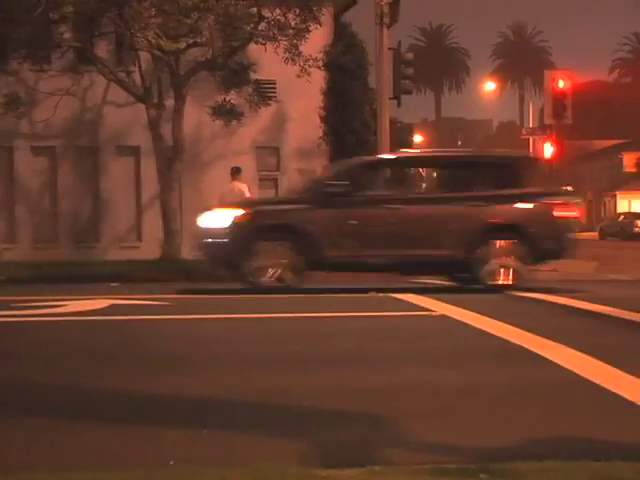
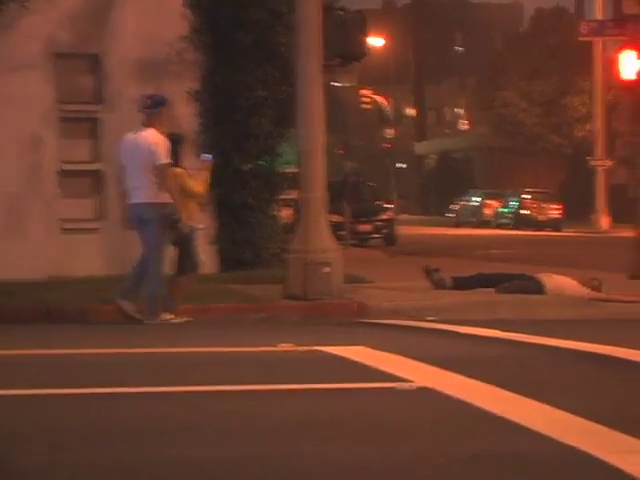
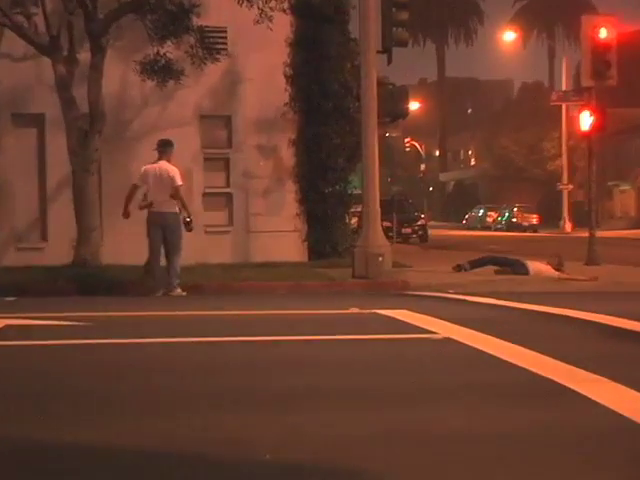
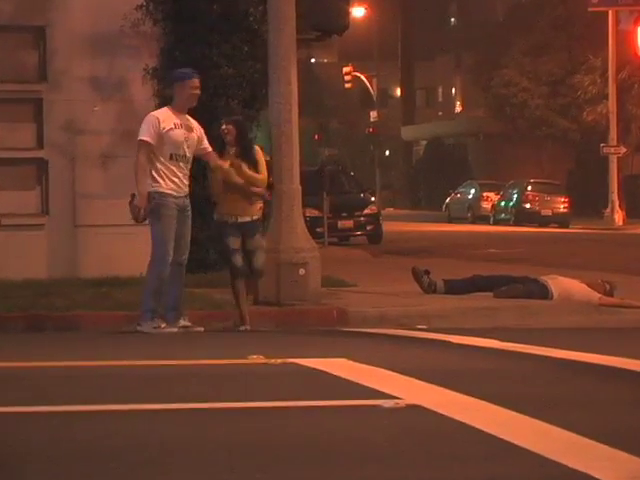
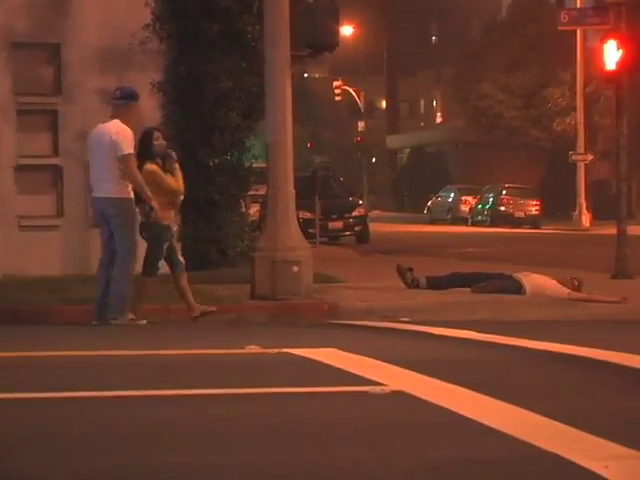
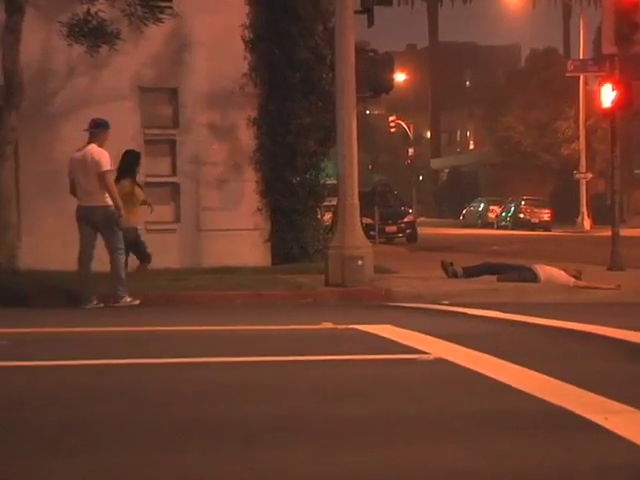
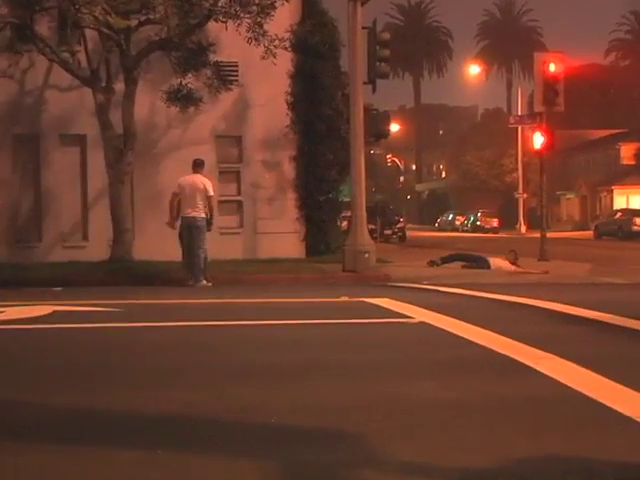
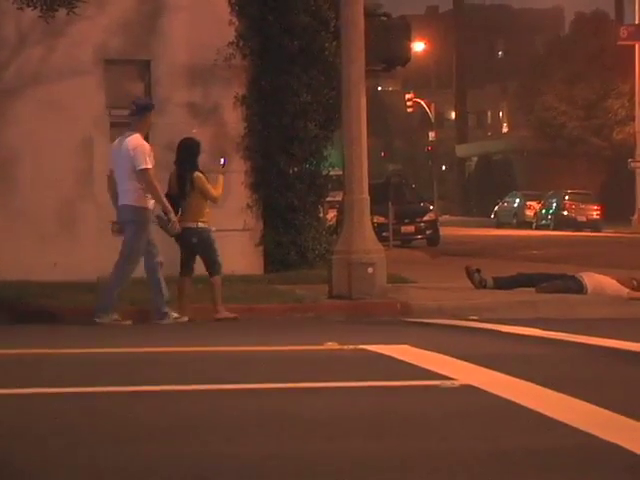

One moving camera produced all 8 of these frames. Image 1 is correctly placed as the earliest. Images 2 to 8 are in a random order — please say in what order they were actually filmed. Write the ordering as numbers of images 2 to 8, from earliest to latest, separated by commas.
7, 3, 6, 8, 2, 5, 4
